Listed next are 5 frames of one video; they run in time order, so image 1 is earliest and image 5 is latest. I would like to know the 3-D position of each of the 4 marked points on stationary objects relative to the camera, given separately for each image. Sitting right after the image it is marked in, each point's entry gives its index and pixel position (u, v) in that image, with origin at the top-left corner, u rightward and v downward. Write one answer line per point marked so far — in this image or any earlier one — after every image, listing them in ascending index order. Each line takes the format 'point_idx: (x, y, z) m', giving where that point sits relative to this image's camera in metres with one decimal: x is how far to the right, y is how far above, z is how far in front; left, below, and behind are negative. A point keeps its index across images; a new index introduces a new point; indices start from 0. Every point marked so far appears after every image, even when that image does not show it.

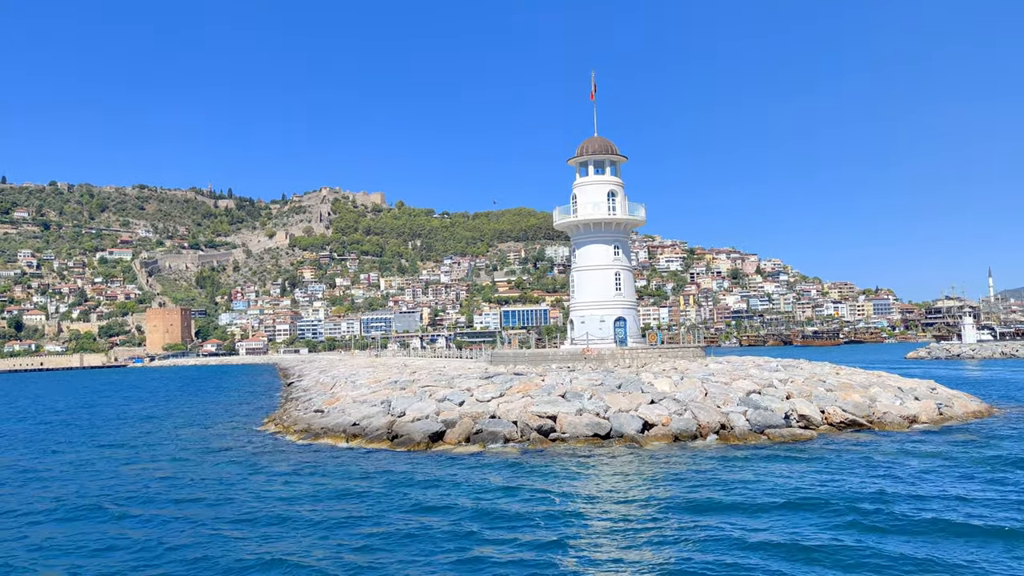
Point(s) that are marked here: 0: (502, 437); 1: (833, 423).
0: (-0.2, -3.8, +18.9) m
1: (+8.5, -3.5, +19.8) m
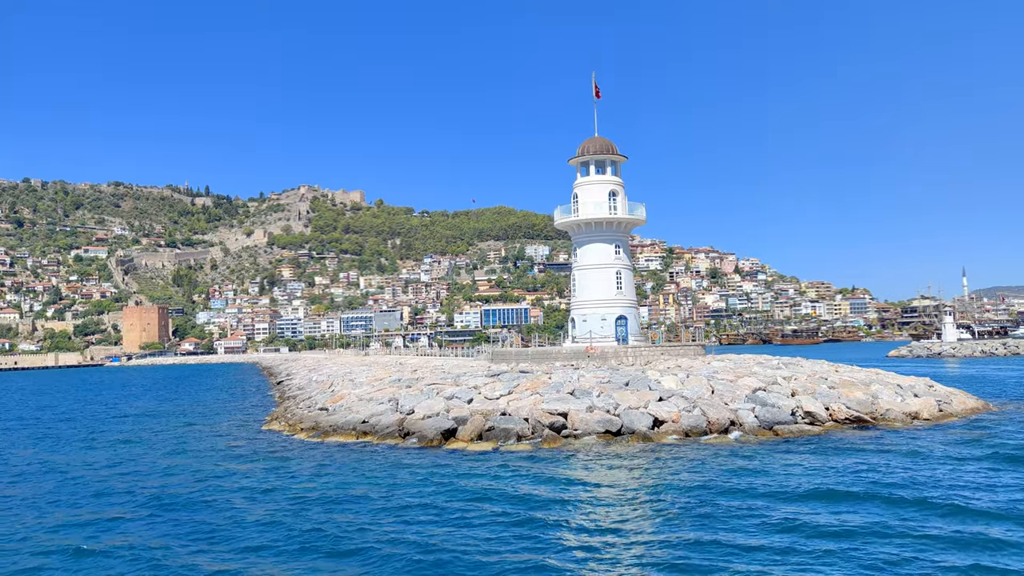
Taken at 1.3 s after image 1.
0: (+0.1, -3.7, +19.0) m
1: (+8.8, -3.5, +20.2) m
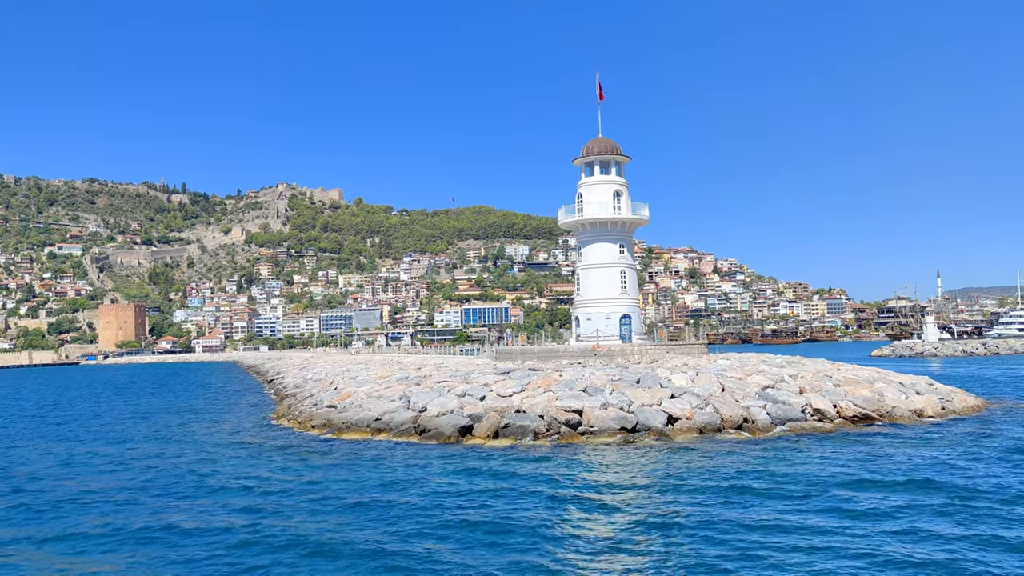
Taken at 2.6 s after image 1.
0: (+0.5, -3.7, +19.3) m
1: (+9.2, -3.5, +20.6) m
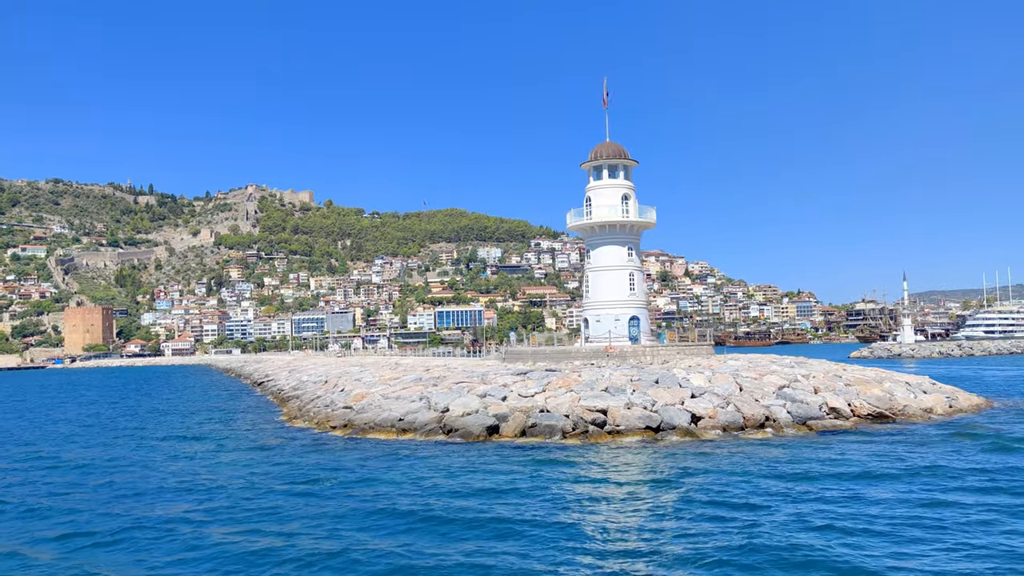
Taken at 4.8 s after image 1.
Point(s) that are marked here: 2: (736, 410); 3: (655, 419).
0: (+1.2, -3.7, +19.6) m
1: (+9.8, -3.6, +21.2) m
2: (+5.9, -3.2, +19.9) m
3: (+3.7, -3.4, +19.4) m
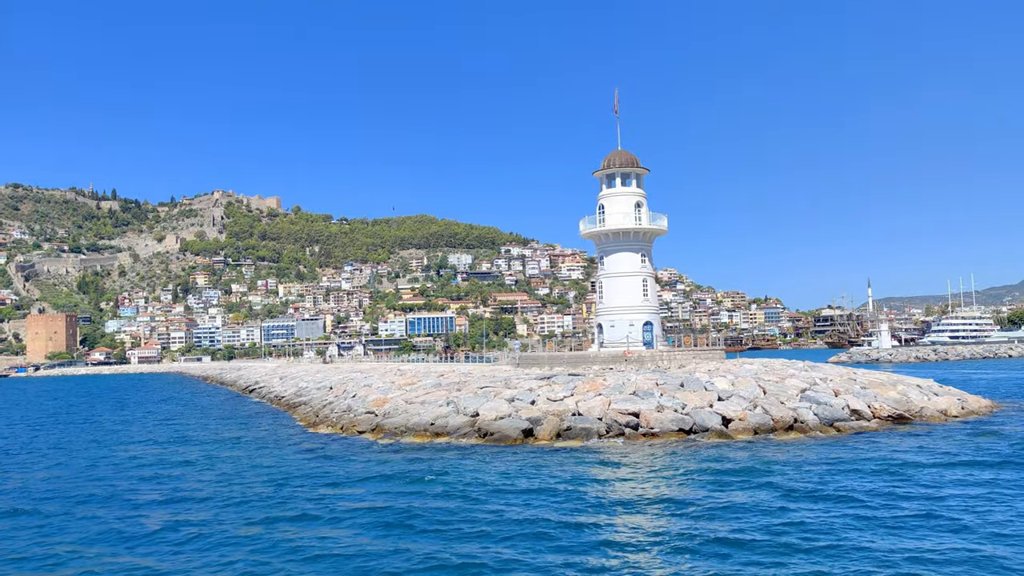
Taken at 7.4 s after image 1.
0: (+2.1, -3.9, +20.1) m
1: (+10.7, -3.7, +21.9) m
2: (+6.8, -3.4, +20.5) m
3: (+4.6, -3.5, +20.0) m
